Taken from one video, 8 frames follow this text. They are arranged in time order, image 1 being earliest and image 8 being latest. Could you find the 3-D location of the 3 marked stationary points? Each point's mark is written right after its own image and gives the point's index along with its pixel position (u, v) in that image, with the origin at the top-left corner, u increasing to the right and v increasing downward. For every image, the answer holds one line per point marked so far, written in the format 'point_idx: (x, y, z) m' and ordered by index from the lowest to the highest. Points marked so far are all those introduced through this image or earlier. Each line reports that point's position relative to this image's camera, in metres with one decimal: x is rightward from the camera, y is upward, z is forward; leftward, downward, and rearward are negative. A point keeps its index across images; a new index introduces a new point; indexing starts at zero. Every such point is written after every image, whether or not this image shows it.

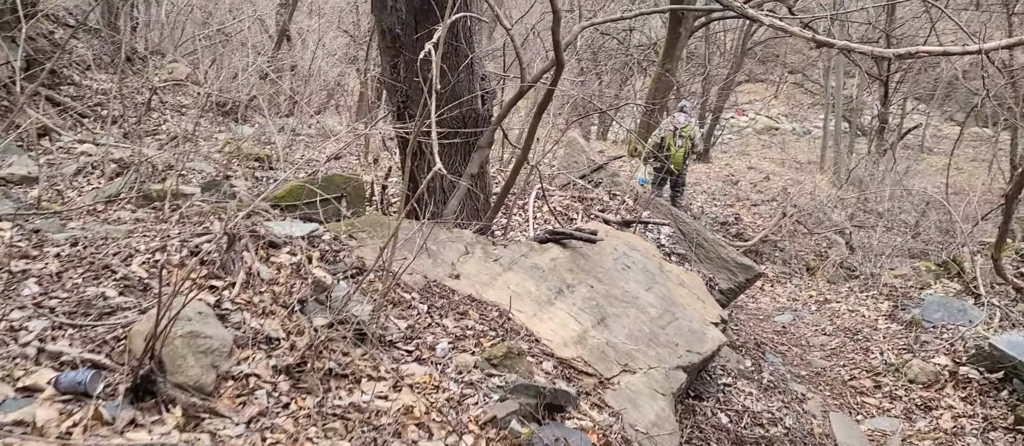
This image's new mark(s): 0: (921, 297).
0: (+4.0, -0.8, +8.6) m
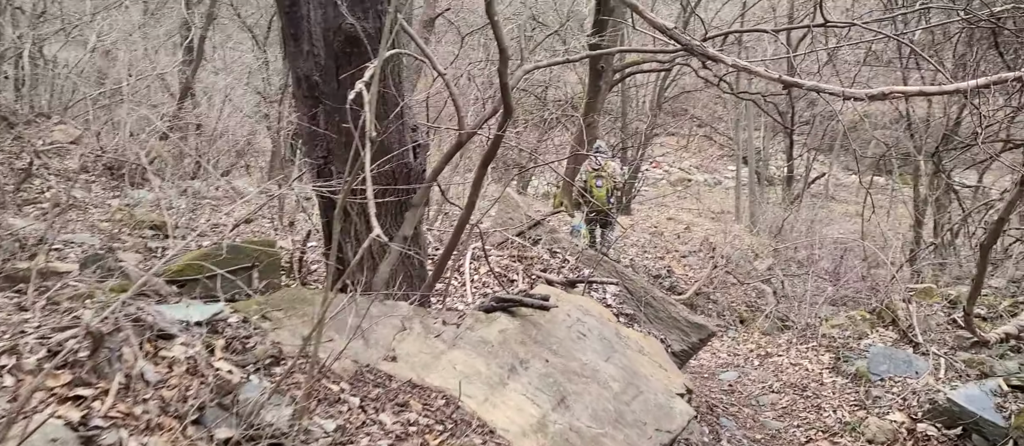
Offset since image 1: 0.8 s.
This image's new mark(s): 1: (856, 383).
0: (+3.4, -1.2, +8.4) m
1: (+3.1, -1.5, +7.9) m
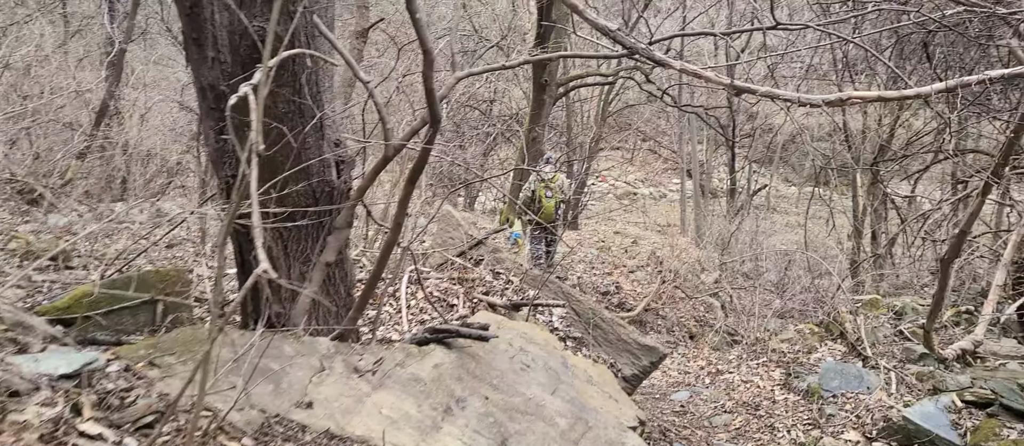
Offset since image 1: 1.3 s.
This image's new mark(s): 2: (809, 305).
0: (+2.9, -1.4, +8.3) m
1: (+2.6, -1.6, +7.8) m
2: (+3.4, -0.9, +10.1) m
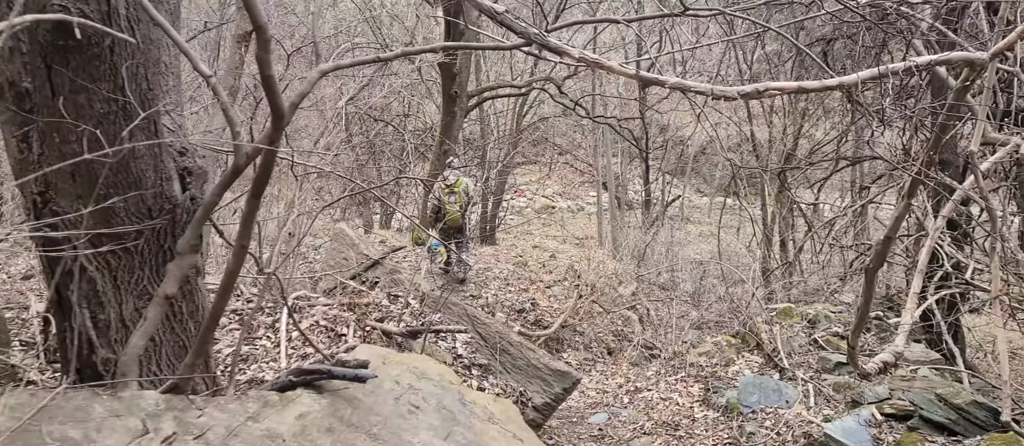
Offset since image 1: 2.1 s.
0: (+2.1, -1.5, +8.2) m
1: (+1.9, -1.7, +7.6) m
2: (+2.4, -1.0, +10.0) m
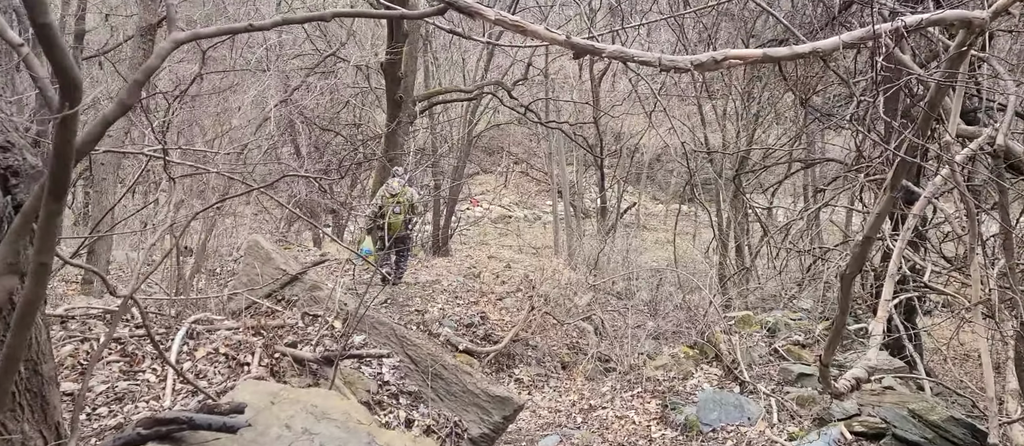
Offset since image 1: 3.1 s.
0: (+1.6, -1.5, +7.8) m
1: (+1.4, -1.7, +7.2) m
2: (+1.9, -1.1, +9.6) m
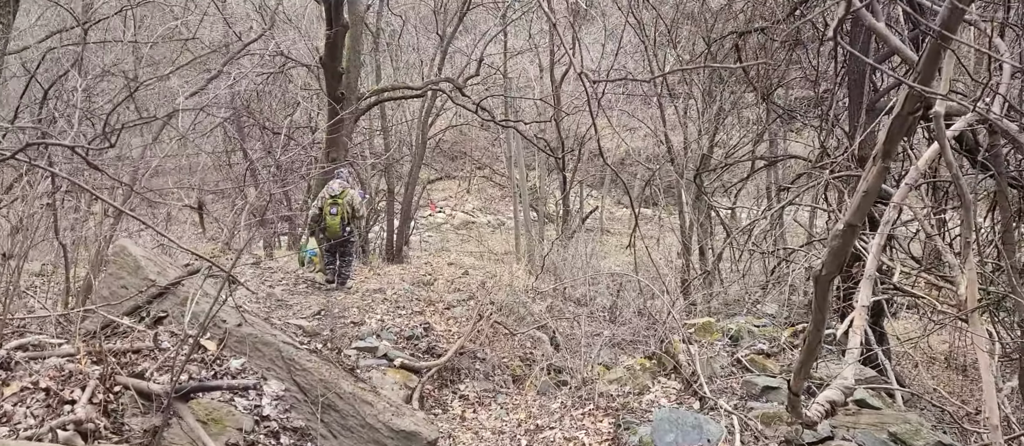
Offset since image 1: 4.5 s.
0: (+1.1, -1.5, +7.2) m
1: (+1.0, -1.7, +6.6) m
2: (+1.3, -1.1, +9.1) m
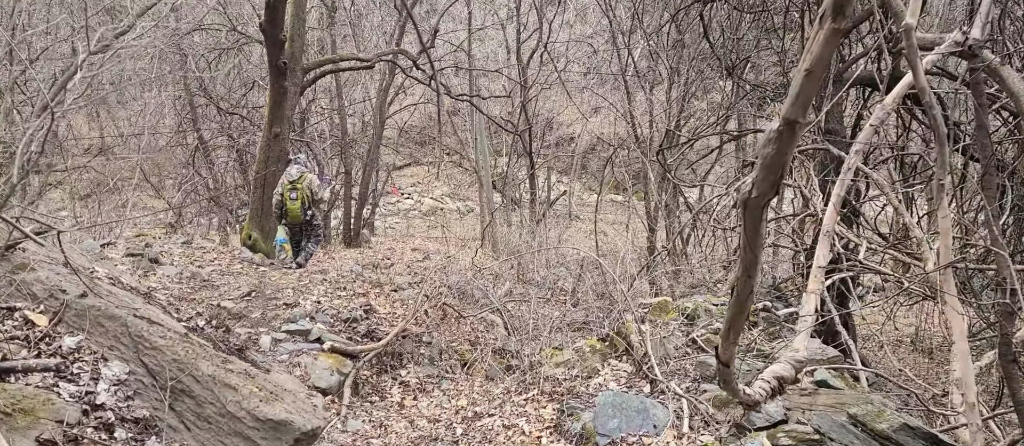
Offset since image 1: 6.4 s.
0: (+0.7, -1.3, +6.8) m
1: (+0.6, -1.5, +6.2) m
2: (+0.8, -0.9, +8.6) m
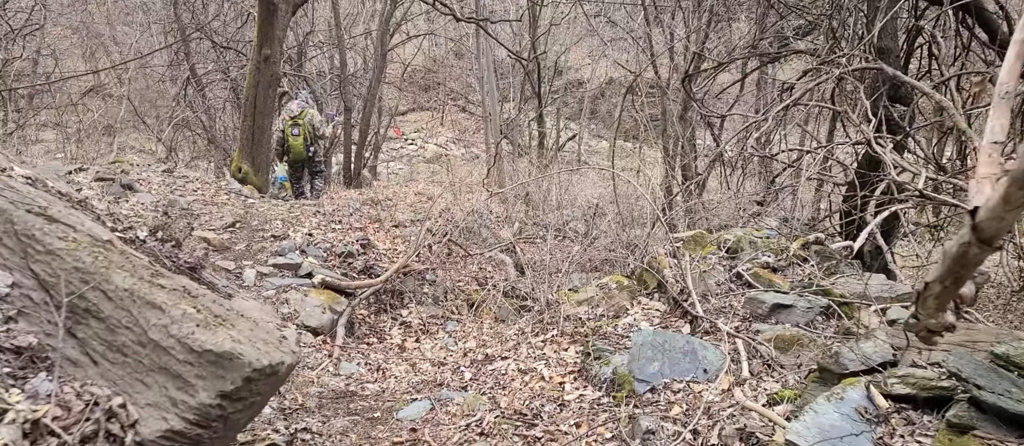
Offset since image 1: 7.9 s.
0: (+0.8, -0.8, +6.0) m
1: (+0.7, -1.0, +5.5) m
2: (+0.9, -0.3, +7.8) m
